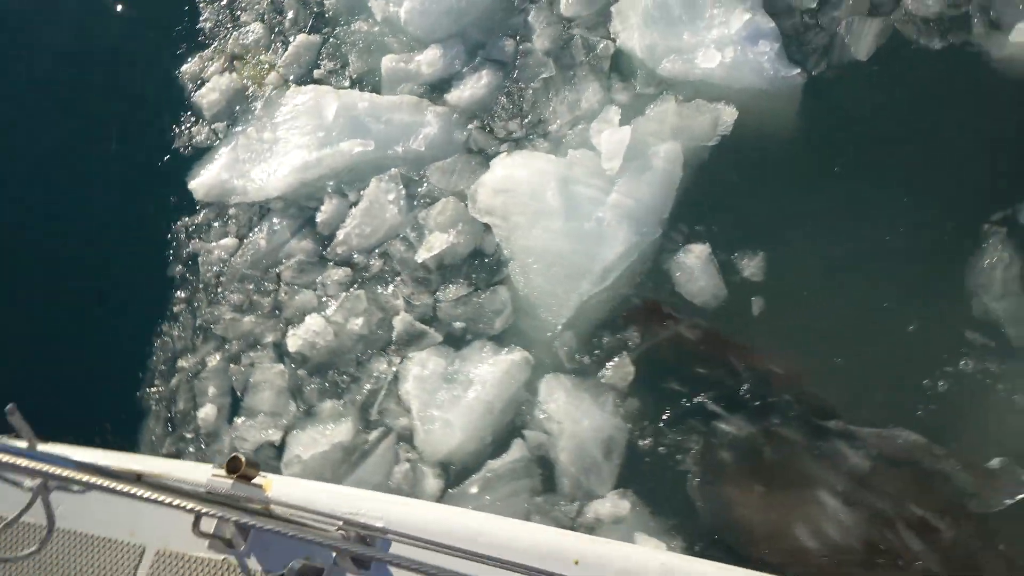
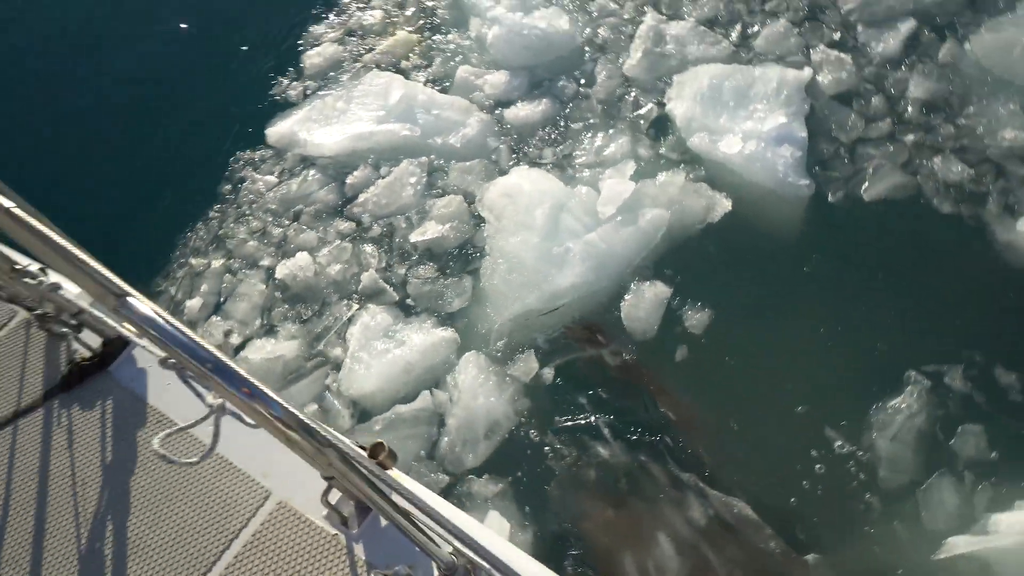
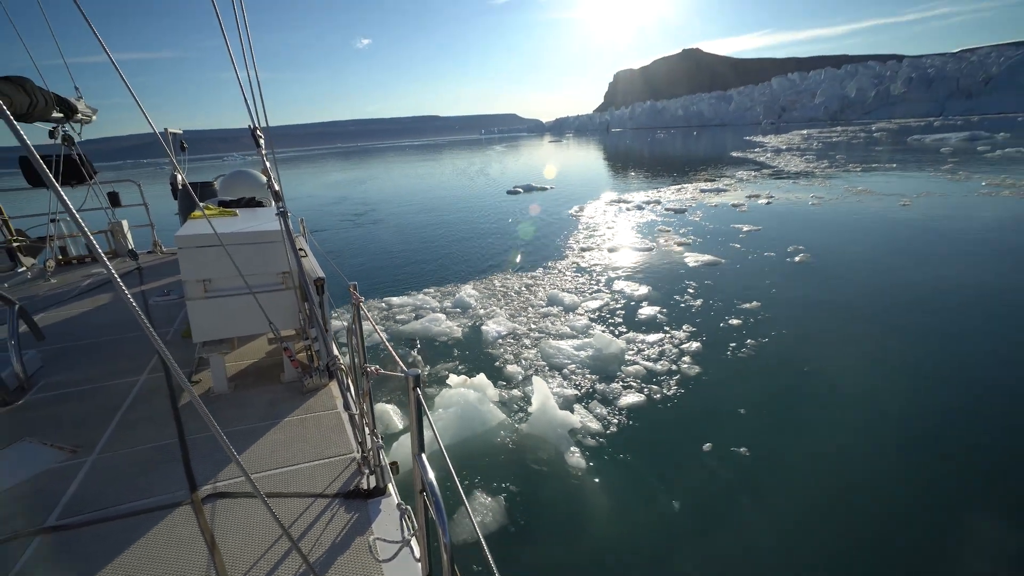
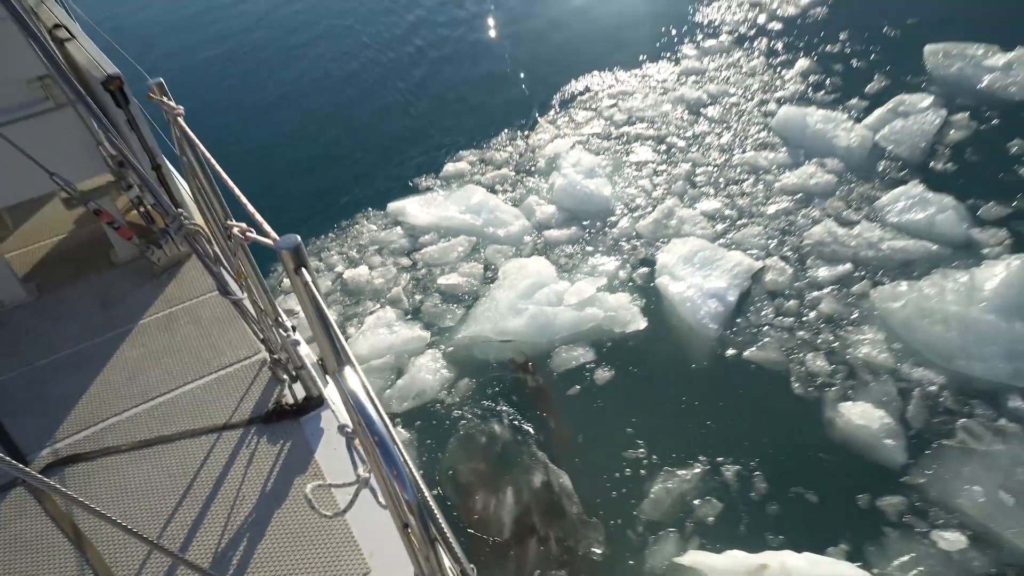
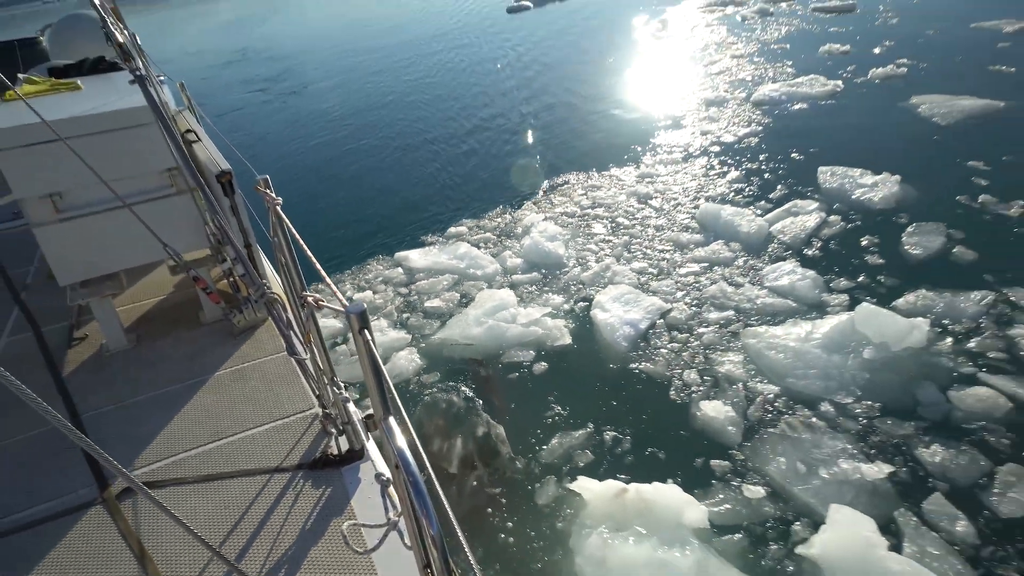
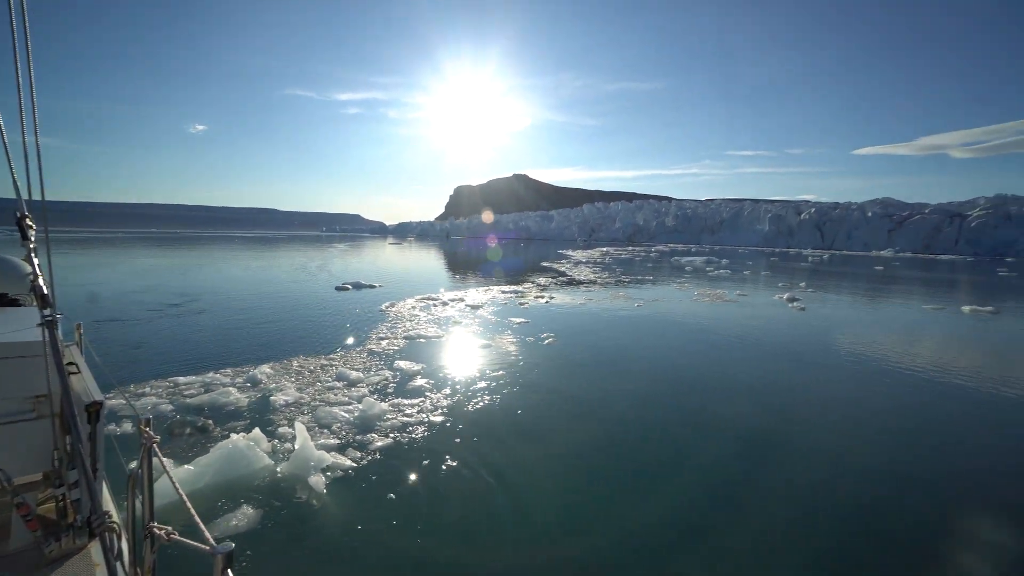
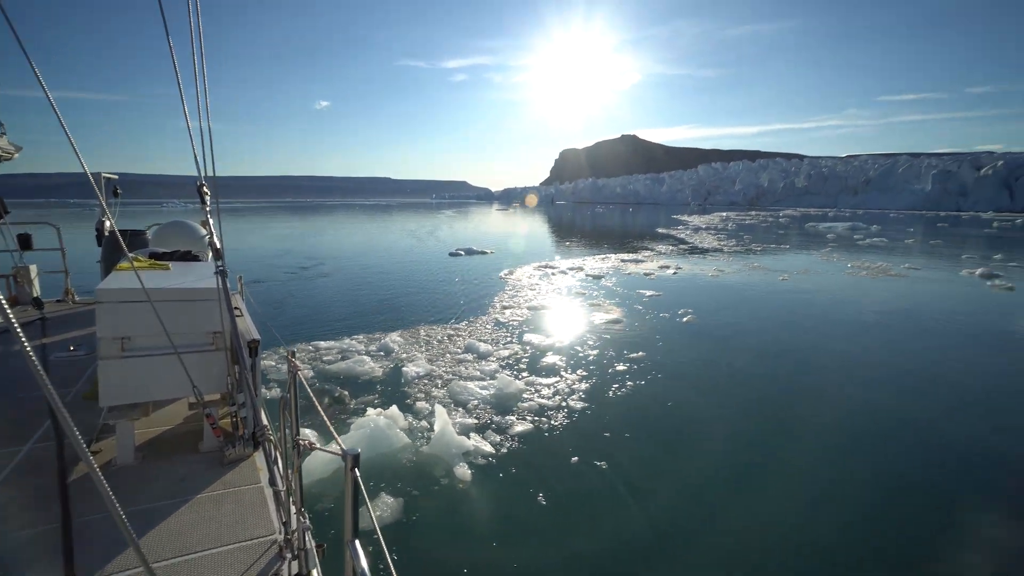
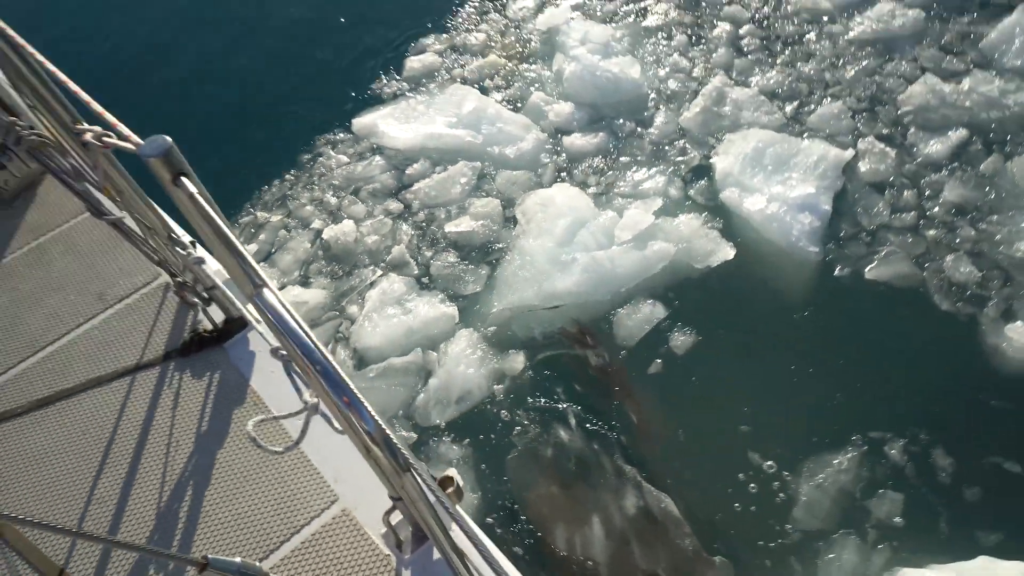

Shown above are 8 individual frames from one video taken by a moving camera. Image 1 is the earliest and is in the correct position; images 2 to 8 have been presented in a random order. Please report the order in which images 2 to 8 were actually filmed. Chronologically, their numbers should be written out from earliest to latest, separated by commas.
2, 8, 4, 5, 3, 7, 6
